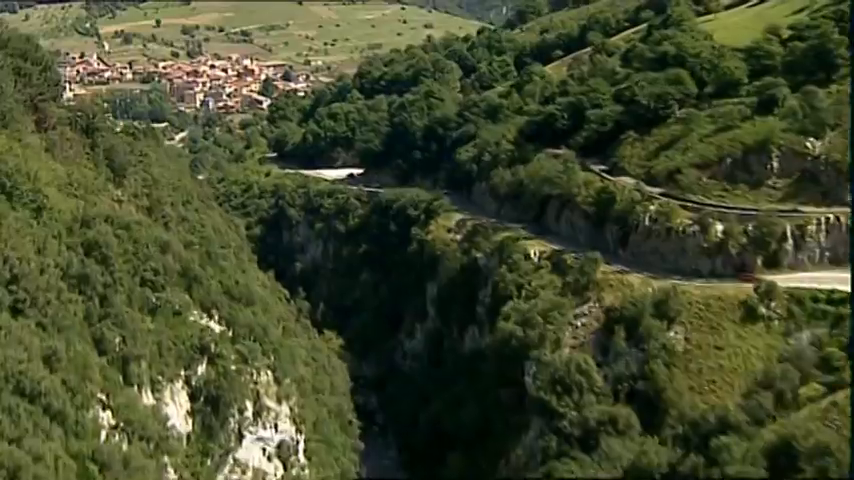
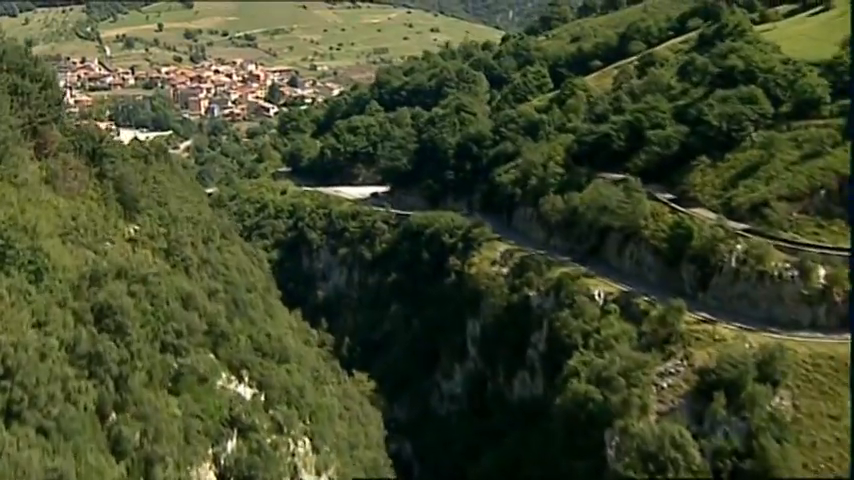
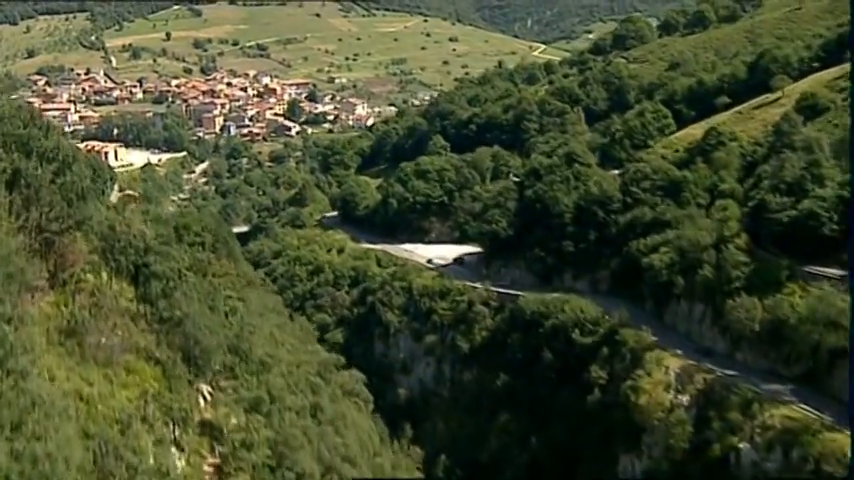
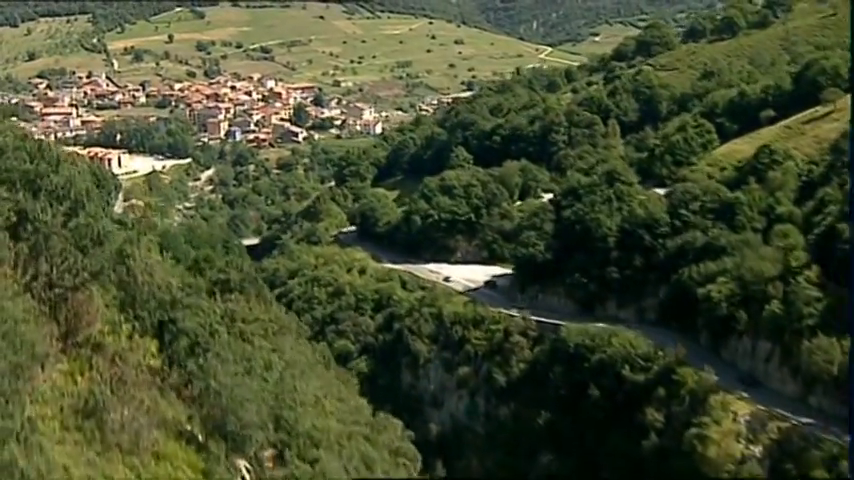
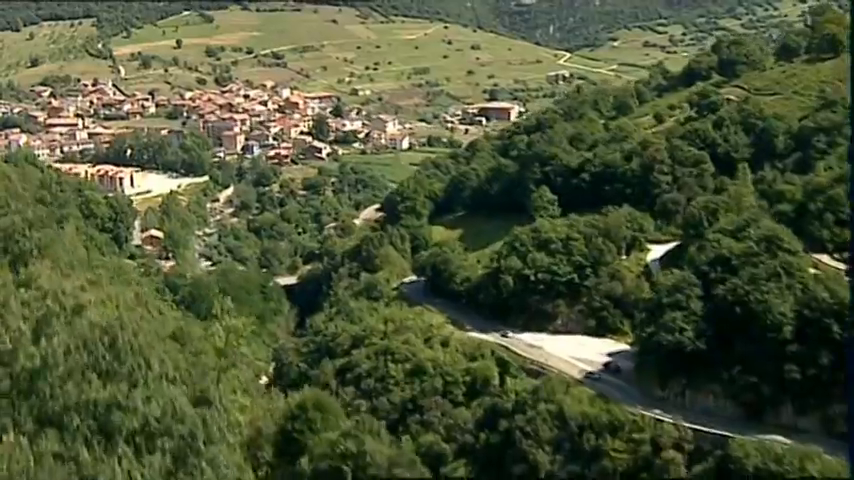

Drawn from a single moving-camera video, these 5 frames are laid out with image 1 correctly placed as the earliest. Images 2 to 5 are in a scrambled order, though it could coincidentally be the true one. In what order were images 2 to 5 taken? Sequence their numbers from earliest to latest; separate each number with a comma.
2, 3, 4, 5
